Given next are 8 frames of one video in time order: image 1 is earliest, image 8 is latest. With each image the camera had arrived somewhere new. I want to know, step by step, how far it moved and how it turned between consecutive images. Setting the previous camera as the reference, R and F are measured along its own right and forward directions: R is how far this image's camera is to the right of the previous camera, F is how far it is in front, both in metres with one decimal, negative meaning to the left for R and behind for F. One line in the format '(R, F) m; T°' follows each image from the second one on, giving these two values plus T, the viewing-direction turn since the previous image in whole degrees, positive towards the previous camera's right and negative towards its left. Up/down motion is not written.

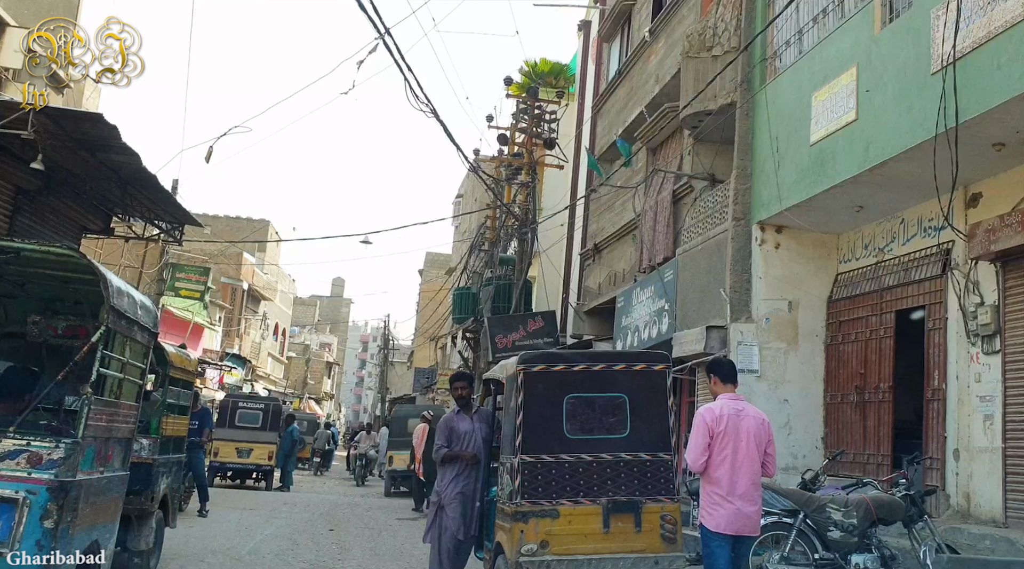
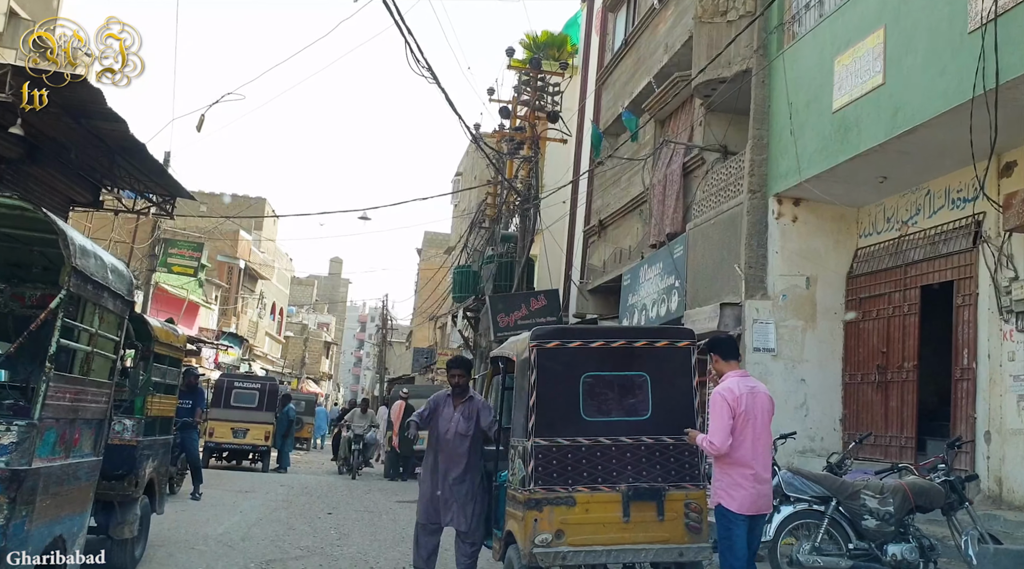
(-0.1, +0.5) m; 0°
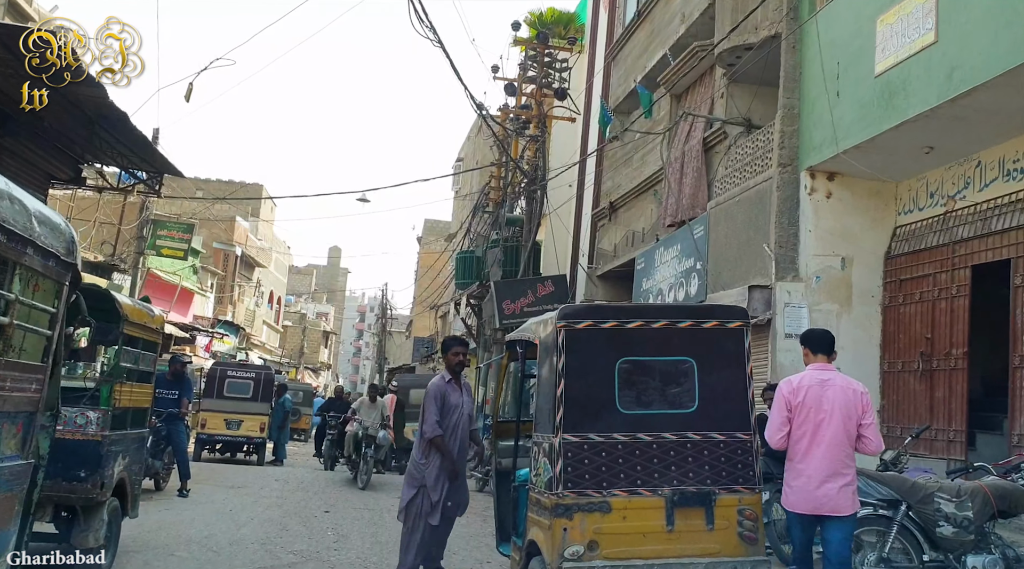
(-0.1, +0.8) m; 0°
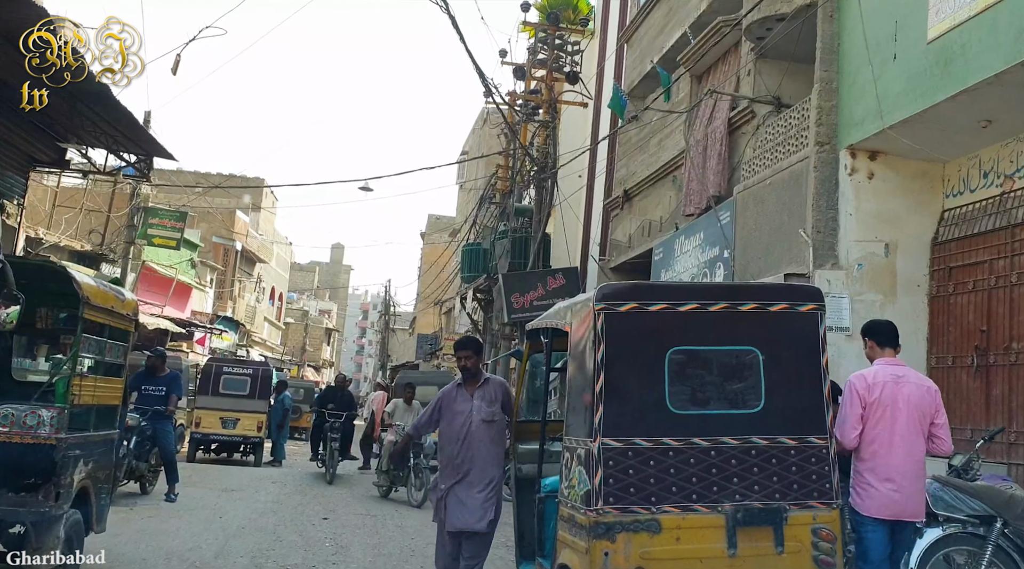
(-0.1, +0.8) m; 0°
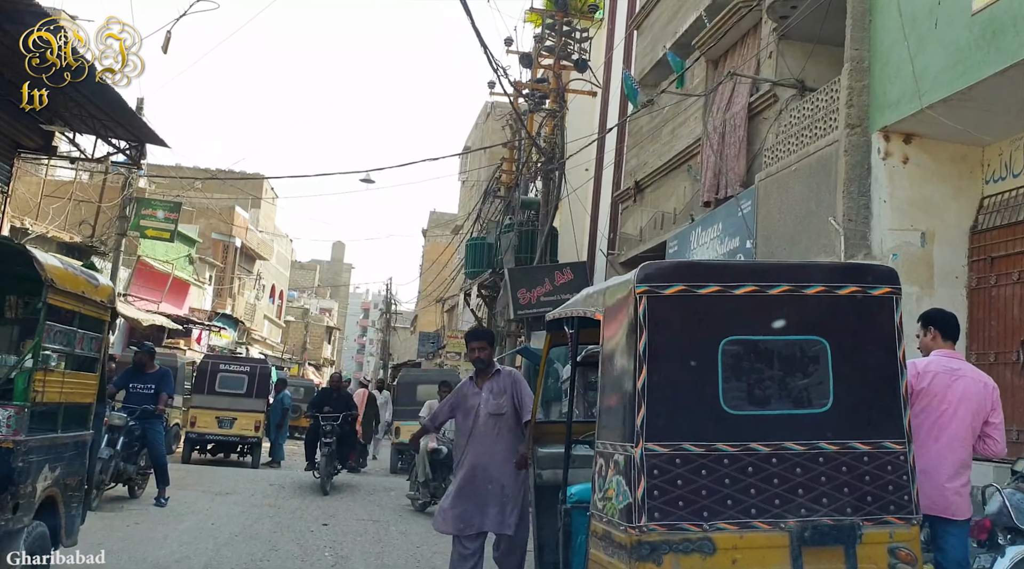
(-0.1, +0.6) m; 0°
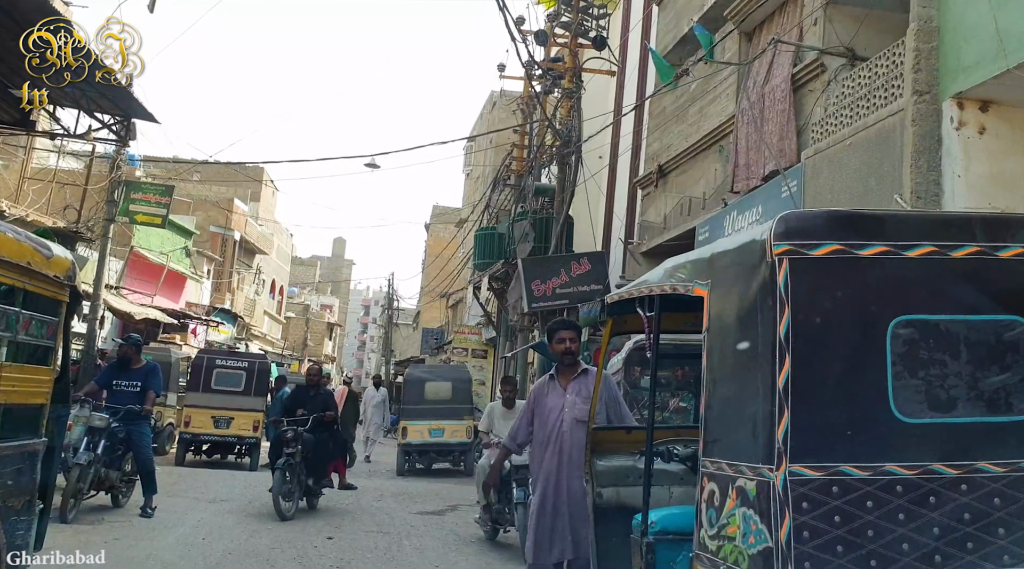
(-0.2, +1.0) m; 0°
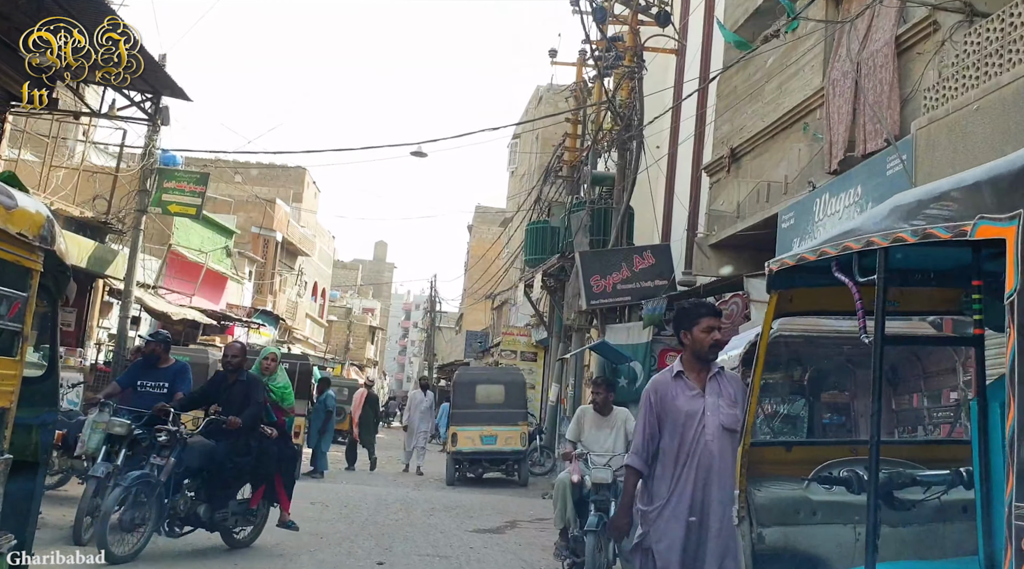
(-0.3, +1.1) m; -3°
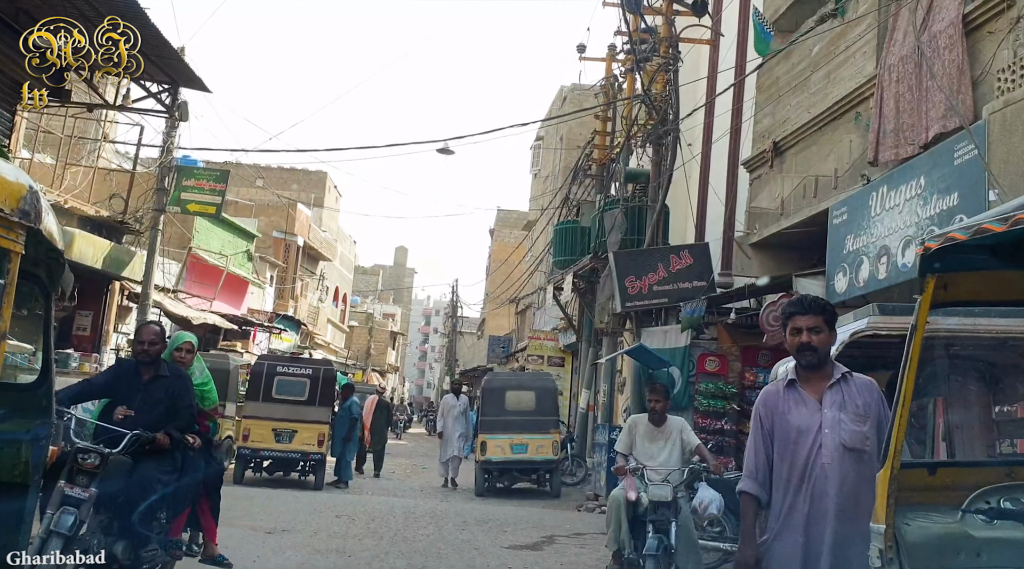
(-0.2, +0.6) m; -1°
